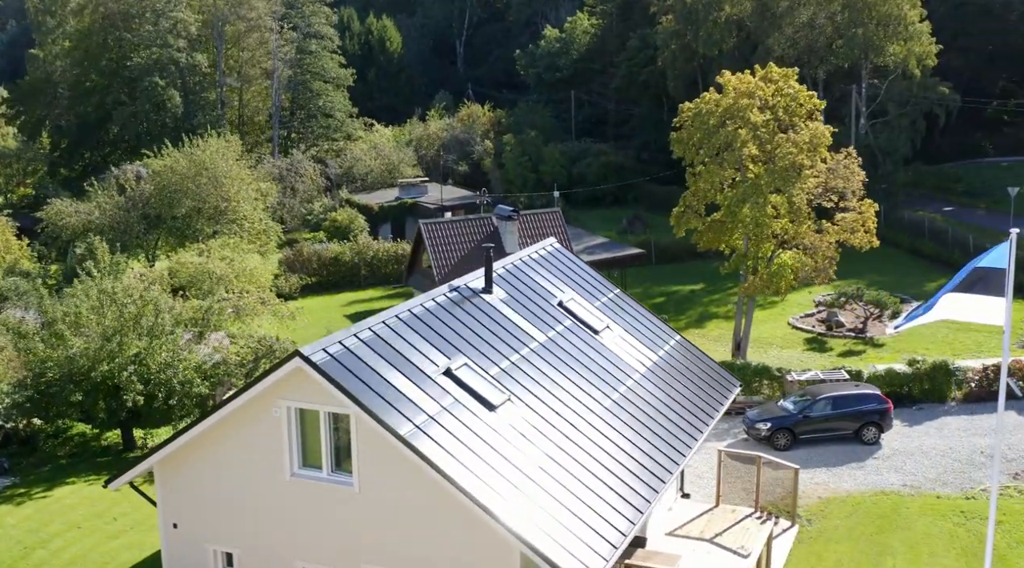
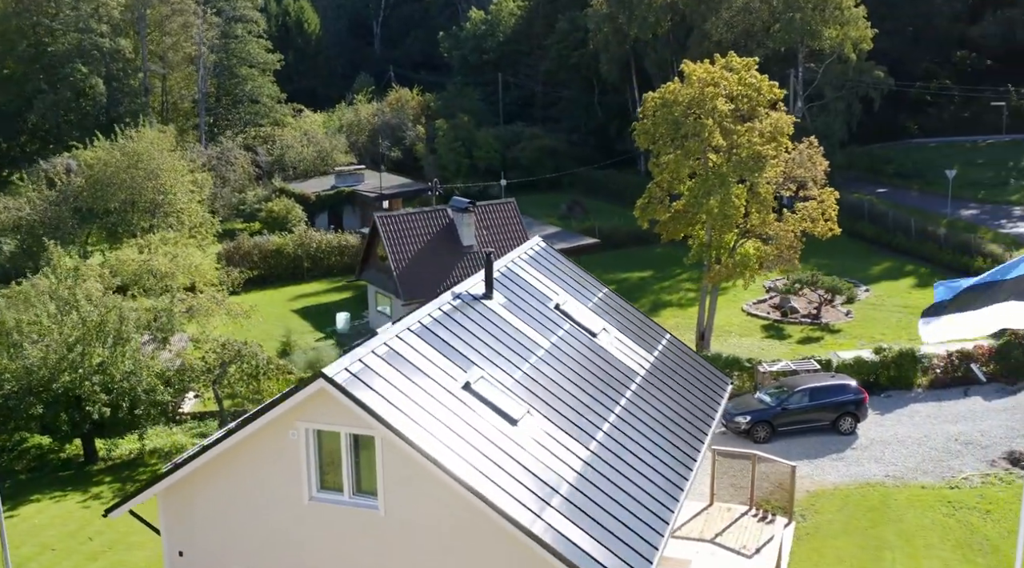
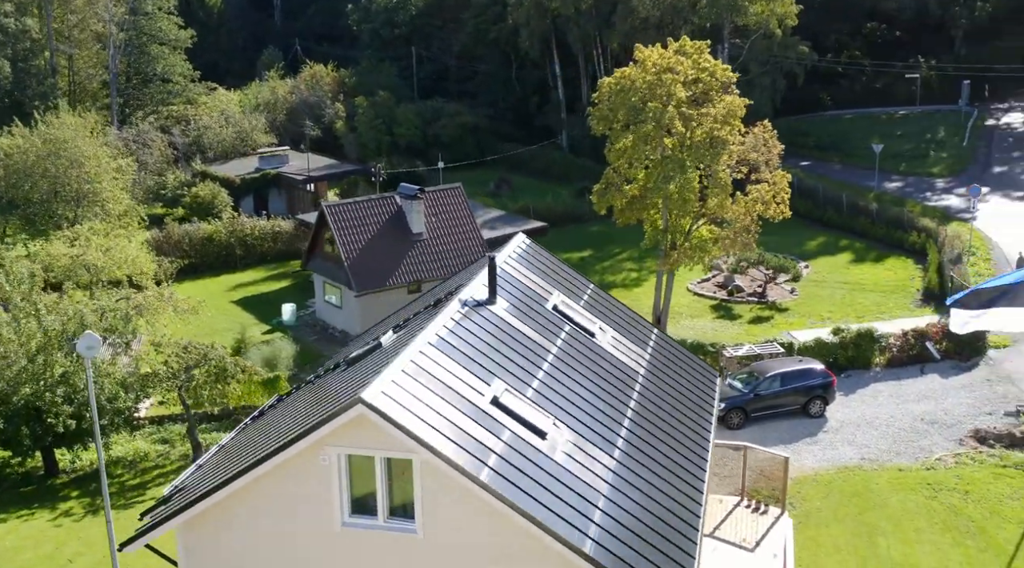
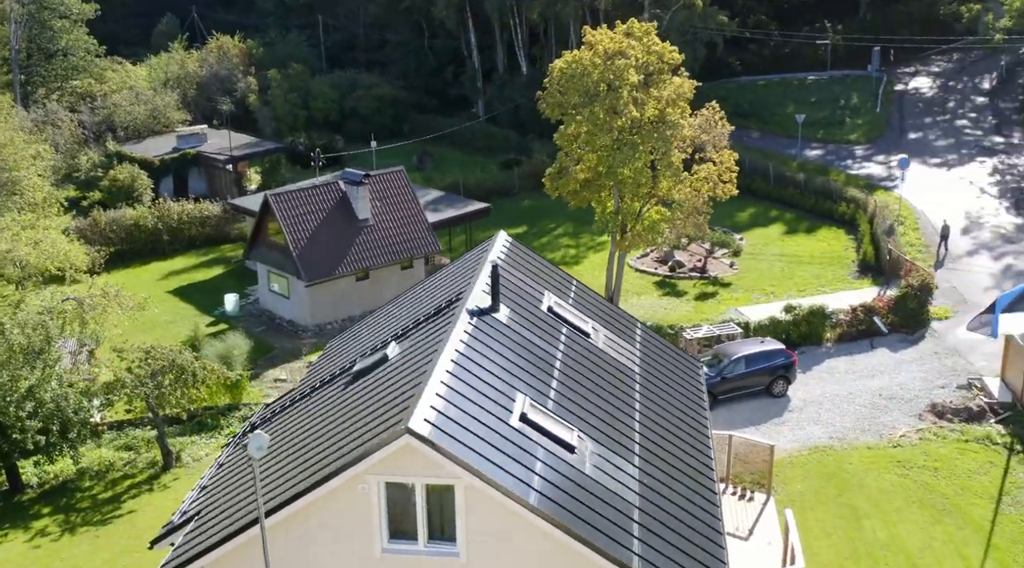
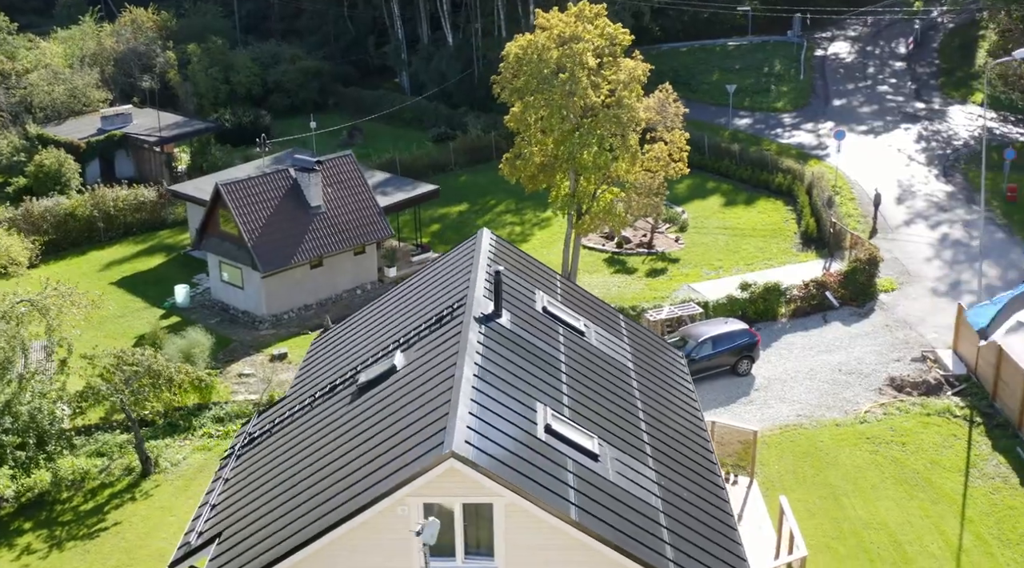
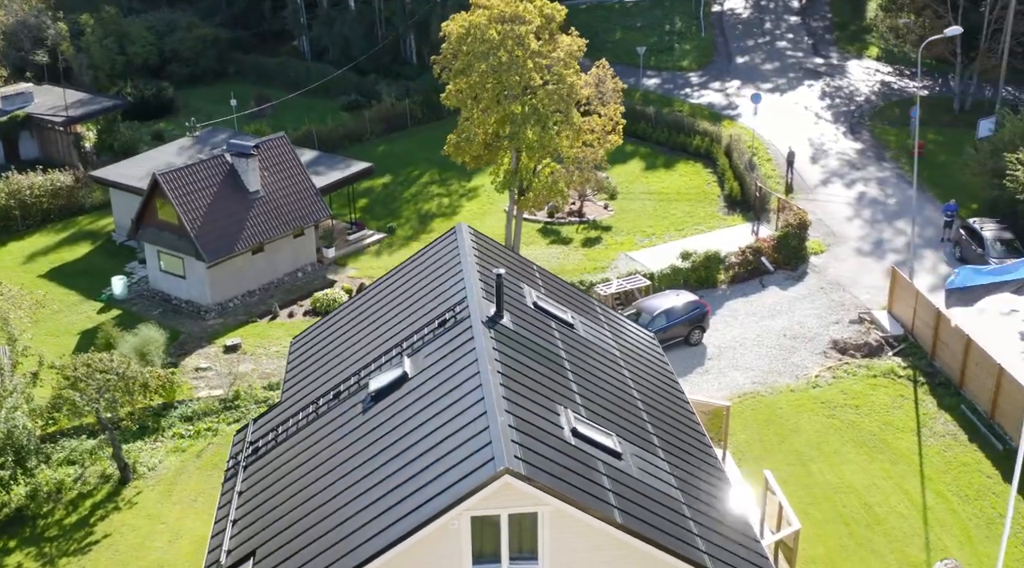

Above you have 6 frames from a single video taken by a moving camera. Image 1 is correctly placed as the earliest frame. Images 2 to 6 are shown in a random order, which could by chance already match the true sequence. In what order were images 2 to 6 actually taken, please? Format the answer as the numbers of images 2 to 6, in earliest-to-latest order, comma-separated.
2, 3, 4, 5, 6
